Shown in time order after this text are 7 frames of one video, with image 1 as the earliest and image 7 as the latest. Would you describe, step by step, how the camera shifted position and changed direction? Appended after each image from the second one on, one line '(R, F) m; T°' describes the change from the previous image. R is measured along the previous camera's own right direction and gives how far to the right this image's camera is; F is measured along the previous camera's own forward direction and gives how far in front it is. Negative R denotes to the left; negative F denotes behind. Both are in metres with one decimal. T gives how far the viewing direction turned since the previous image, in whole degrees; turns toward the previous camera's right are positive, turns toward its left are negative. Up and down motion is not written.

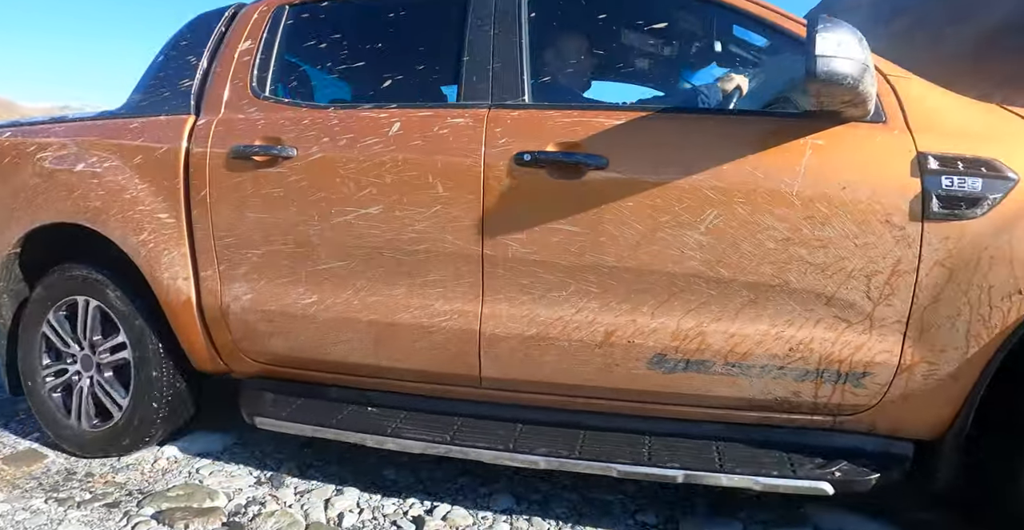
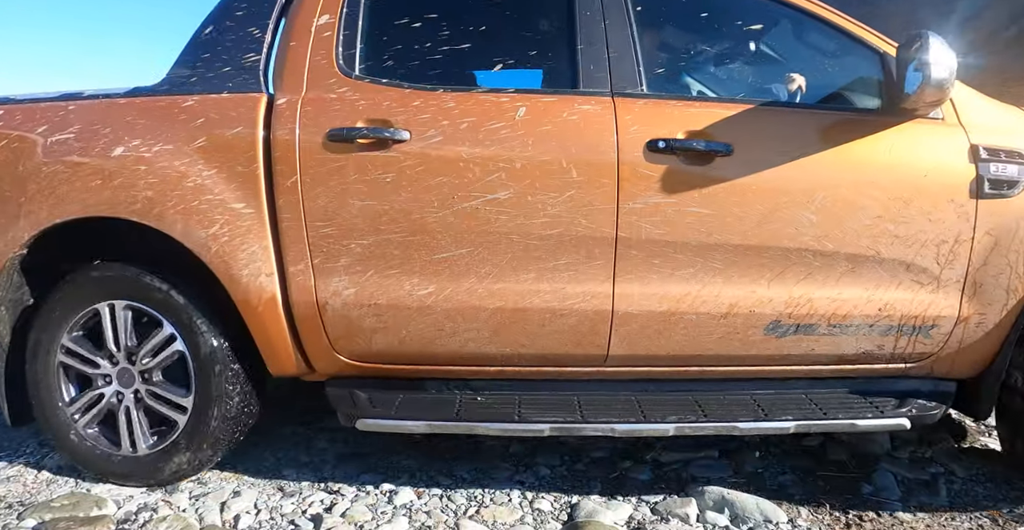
(-0.4, 0.0) m; +19°
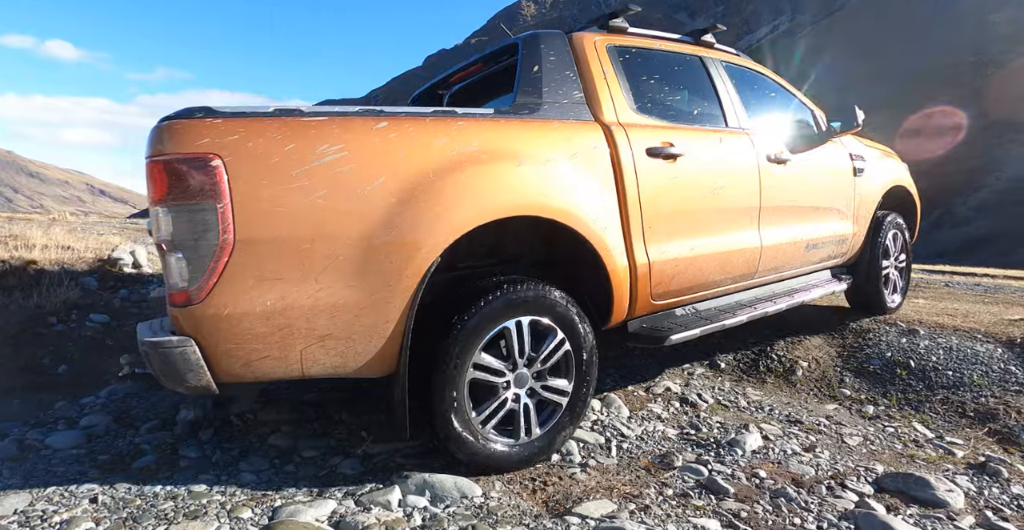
(-0.7, +0.1) m; +28°
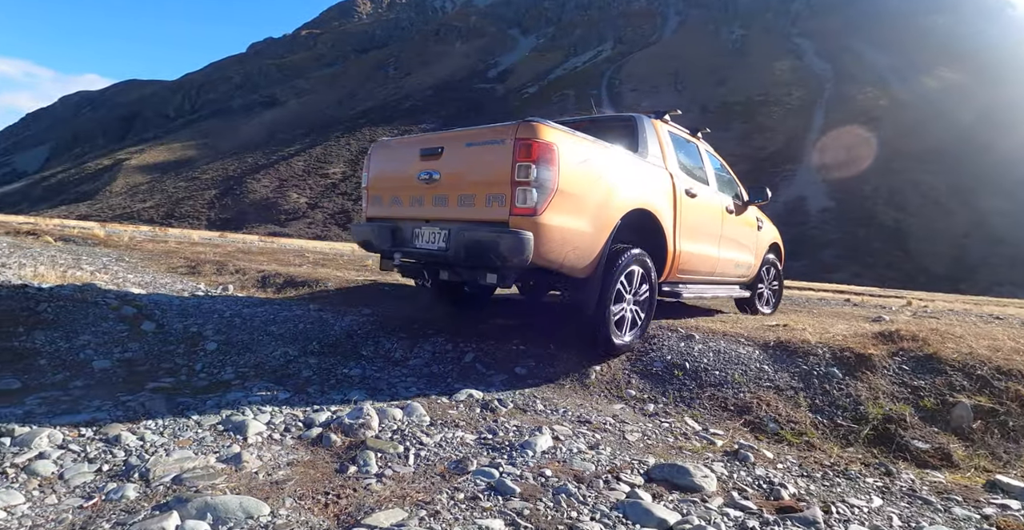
(+1.0, -0.3) m; +15°
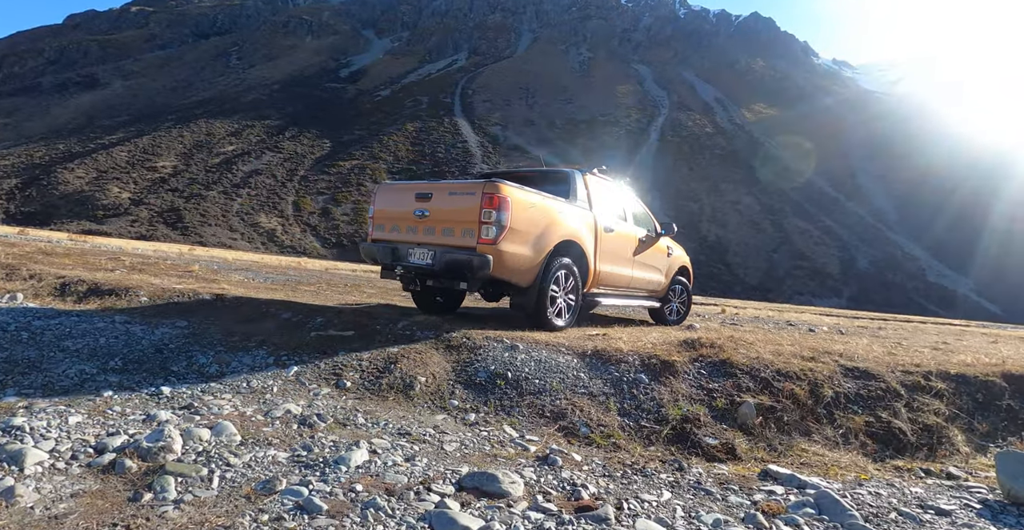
(+1.3, -0.8) m; +12°
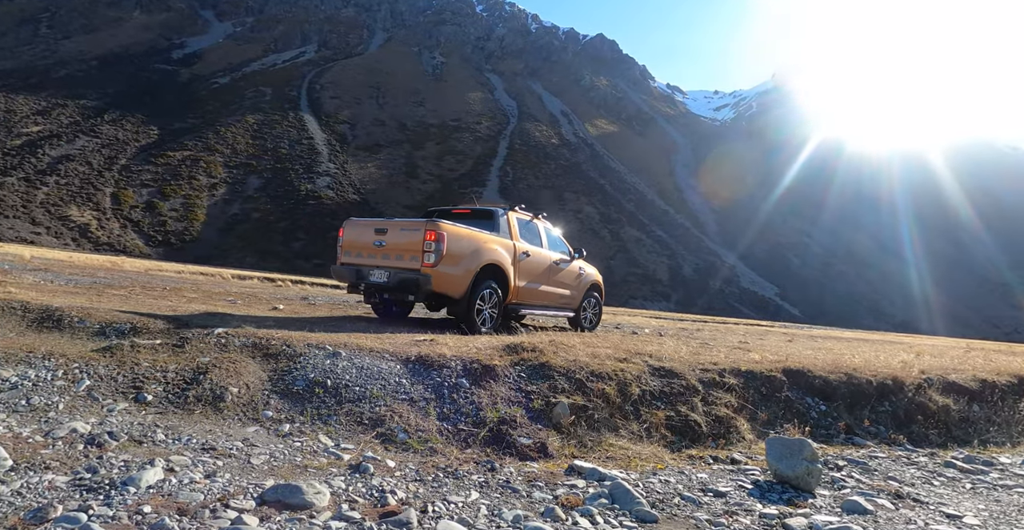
(+1.7, -1.2) m; +12°
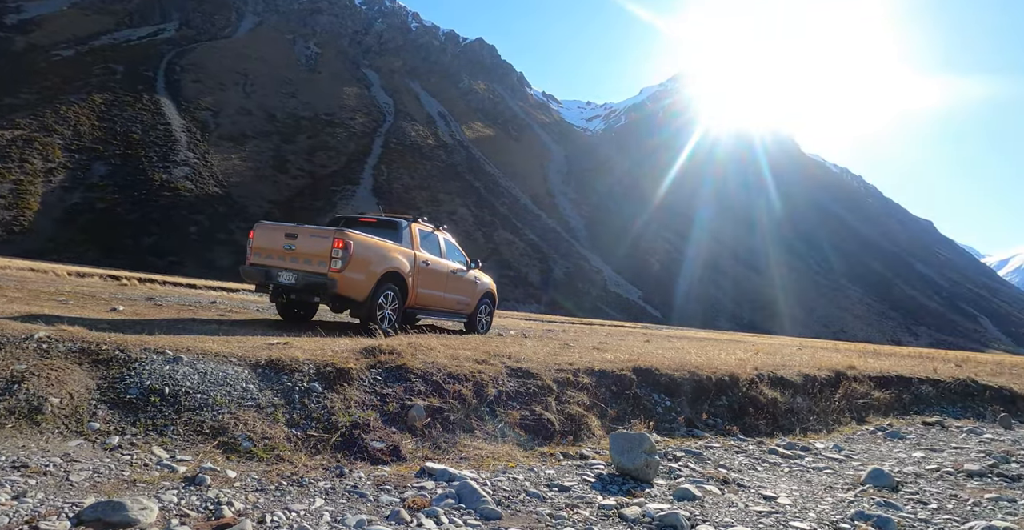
(+1.4, -1.1) m; +10°
